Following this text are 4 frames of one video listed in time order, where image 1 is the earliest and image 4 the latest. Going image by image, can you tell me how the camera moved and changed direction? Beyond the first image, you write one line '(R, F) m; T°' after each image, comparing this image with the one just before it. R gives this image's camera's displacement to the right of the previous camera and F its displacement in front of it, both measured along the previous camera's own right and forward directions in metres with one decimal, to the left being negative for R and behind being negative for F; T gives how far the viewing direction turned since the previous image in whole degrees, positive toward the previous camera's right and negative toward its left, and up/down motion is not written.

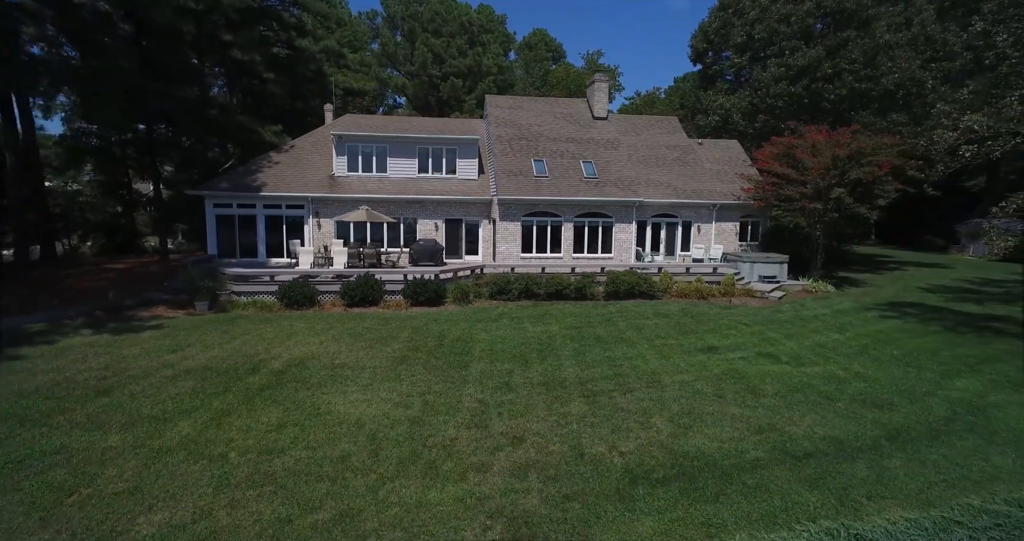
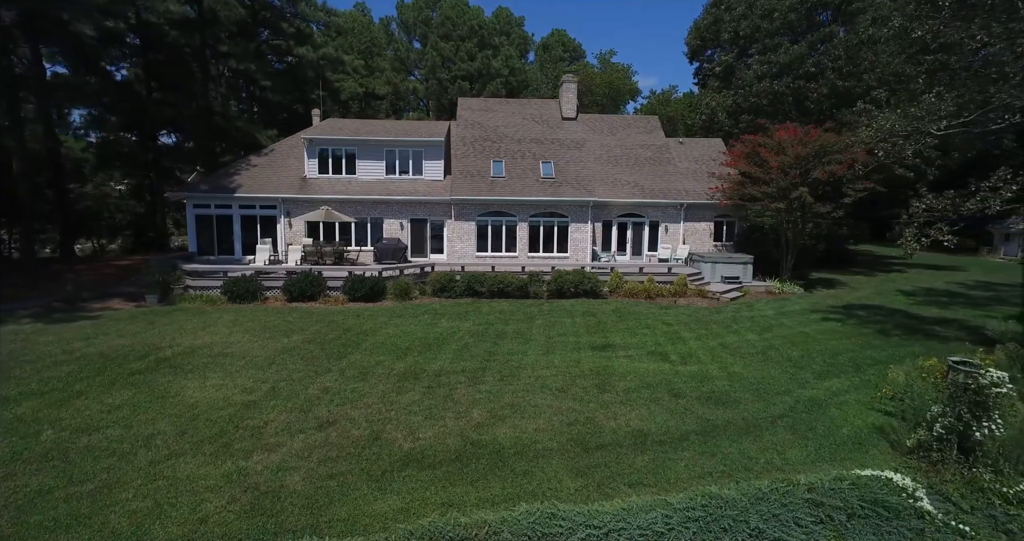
(+2.8, -0.2) m; -4°
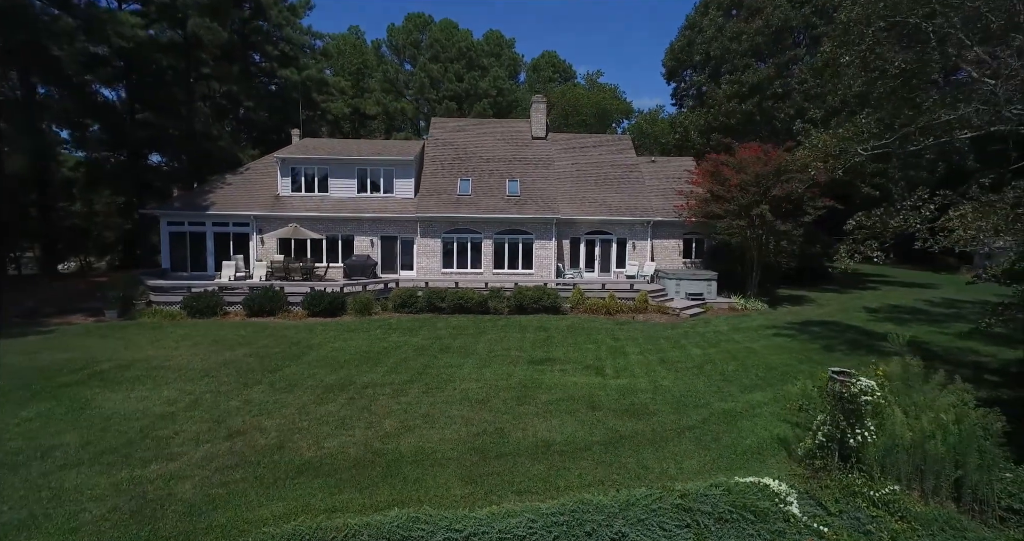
(+1.2, -0.2) m; 0°
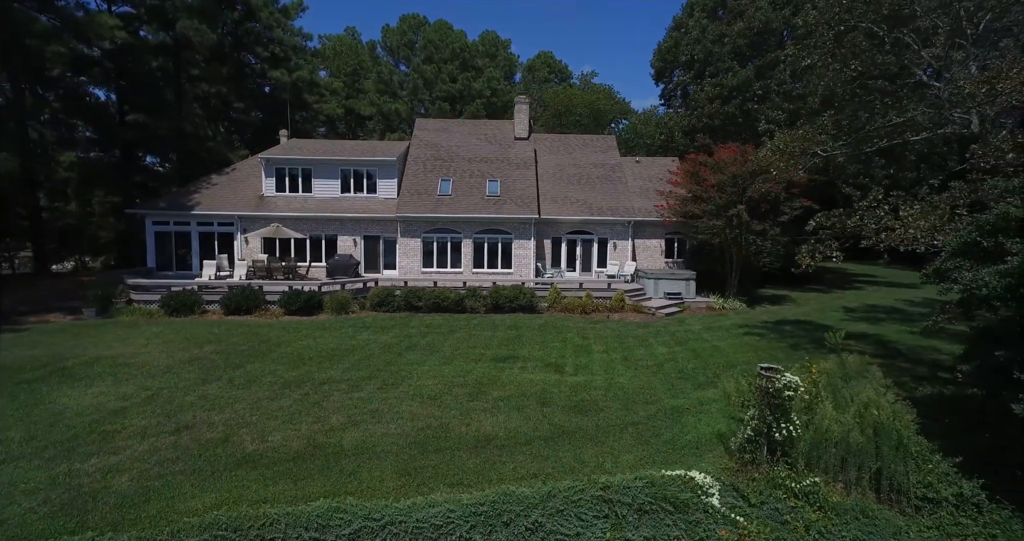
(+0.8, -0.1) m; 0°
